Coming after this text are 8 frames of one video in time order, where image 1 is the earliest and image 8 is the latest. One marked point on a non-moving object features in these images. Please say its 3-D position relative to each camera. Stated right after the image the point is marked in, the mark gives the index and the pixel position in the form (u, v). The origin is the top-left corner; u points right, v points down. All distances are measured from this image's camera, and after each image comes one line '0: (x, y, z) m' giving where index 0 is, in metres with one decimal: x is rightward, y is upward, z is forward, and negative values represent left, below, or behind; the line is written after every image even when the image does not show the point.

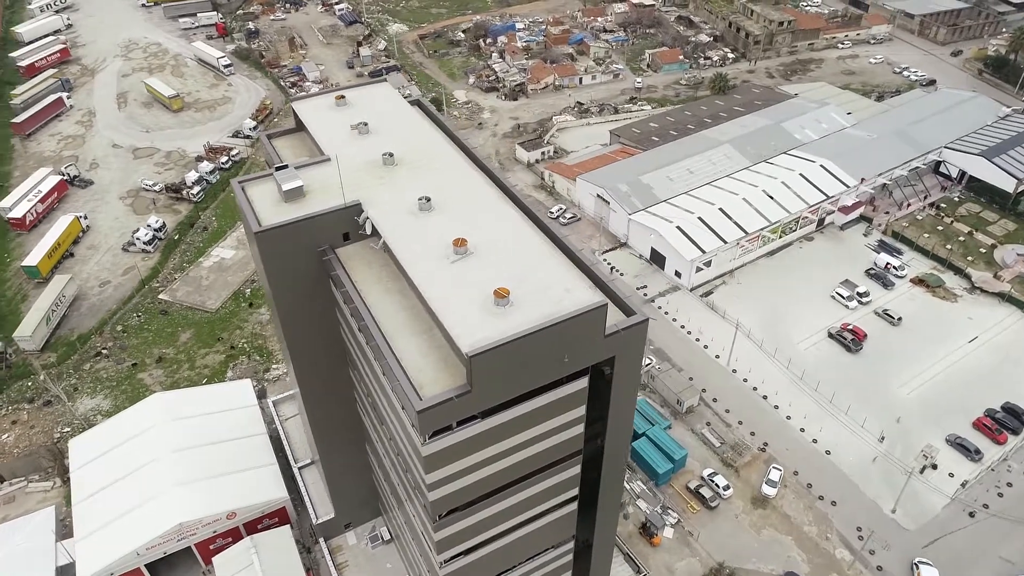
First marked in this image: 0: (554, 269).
0: (+1.1, +0.5, +19.1) m
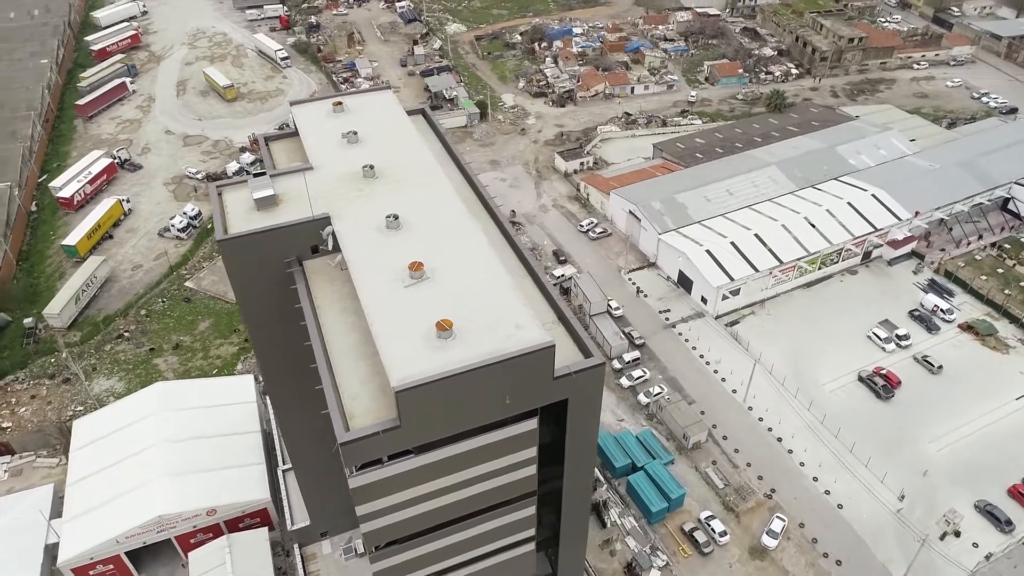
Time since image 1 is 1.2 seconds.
0: (-0.1, -0.4, +18.1) m
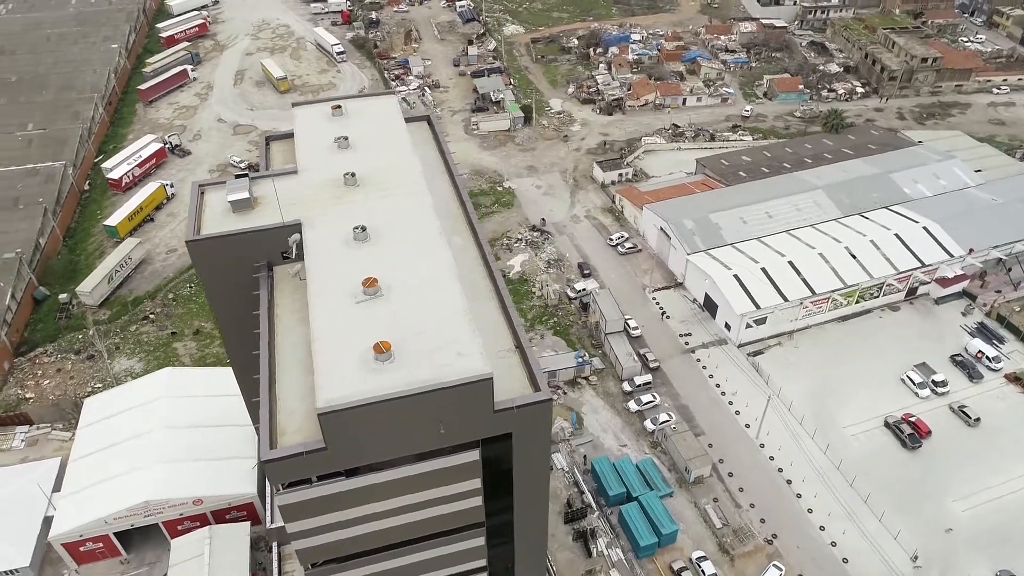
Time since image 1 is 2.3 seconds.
0: (-1.3, -0.9, +17.4) m
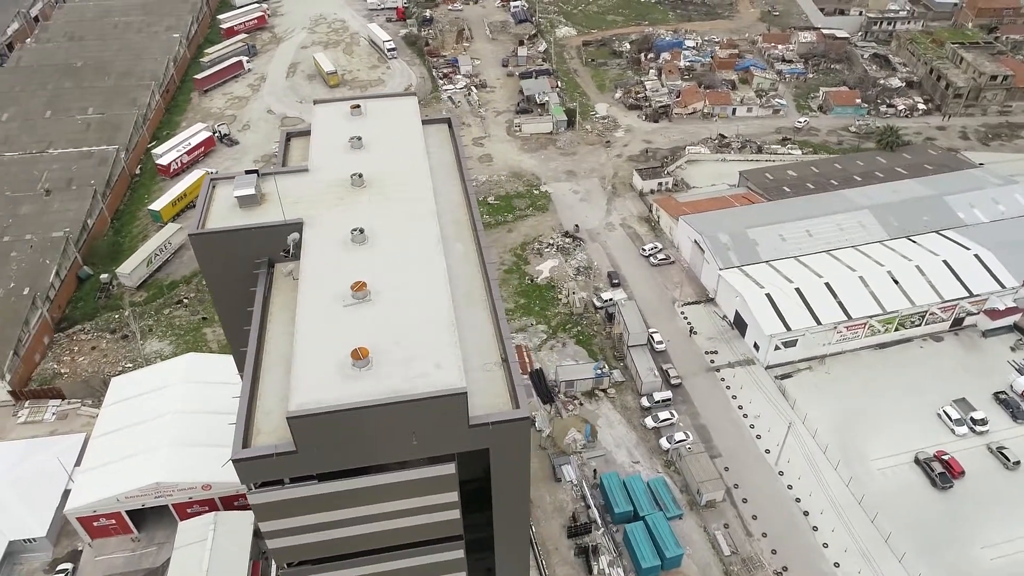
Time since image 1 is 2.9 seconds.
0: (-1.7, -1.2, +17.1) m
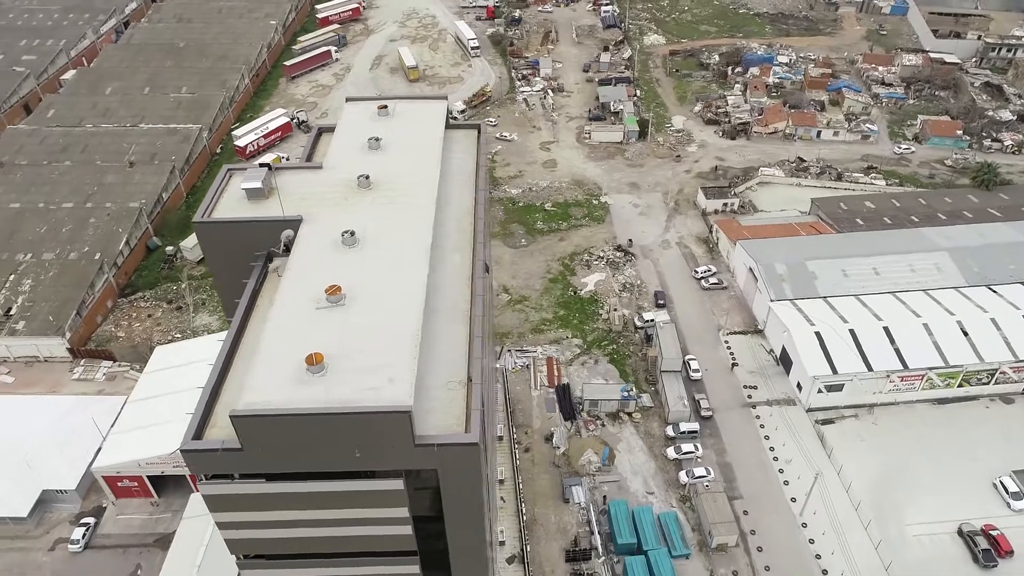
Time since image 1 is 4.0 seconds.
0: (-2.6, -1.5, +16.8) m
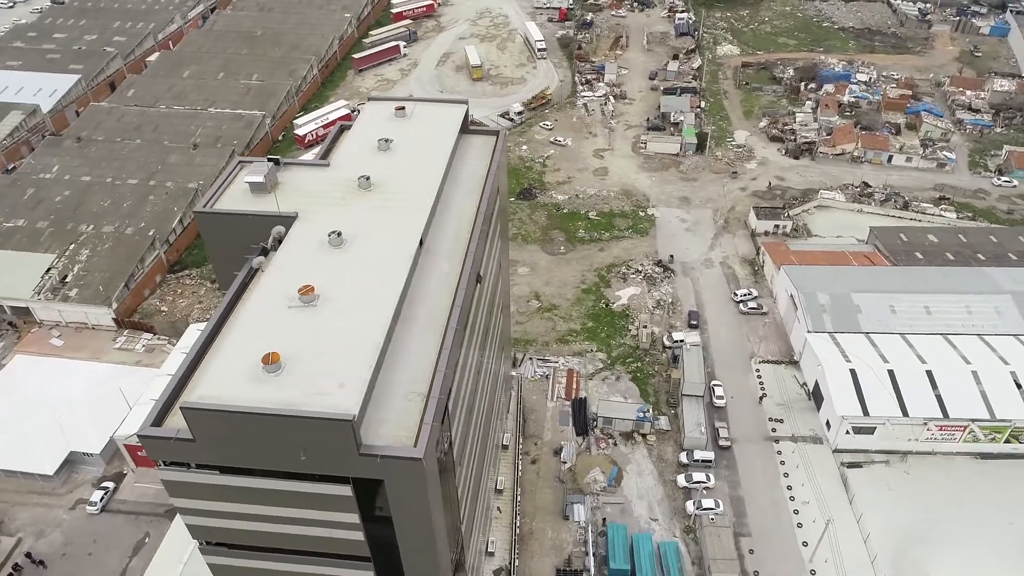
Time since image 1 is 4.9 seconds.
0: (-3.5, -1.6, +16.8) m
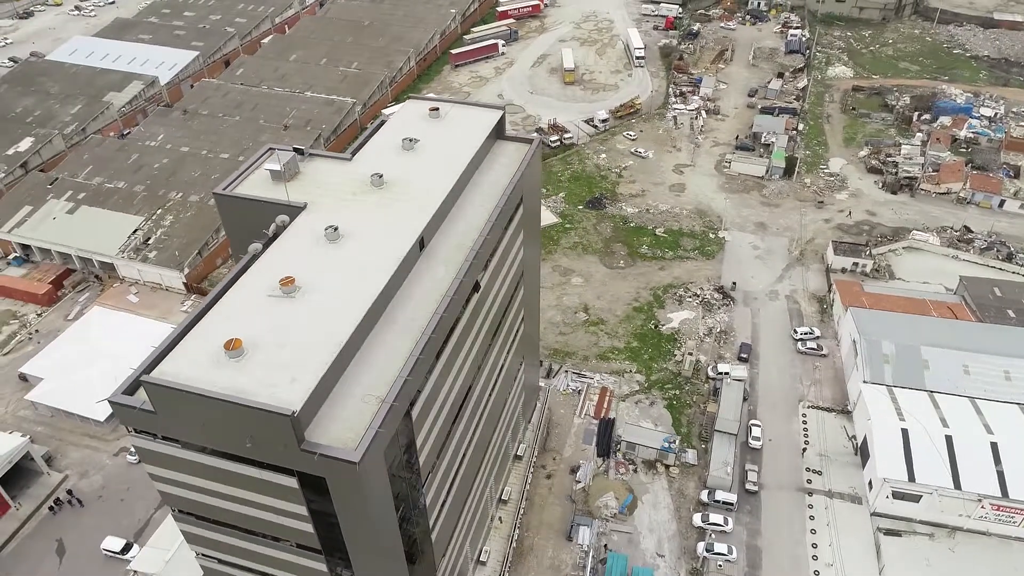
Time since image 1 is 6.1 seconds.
0: (-4.5, -1.6, +16.9) m
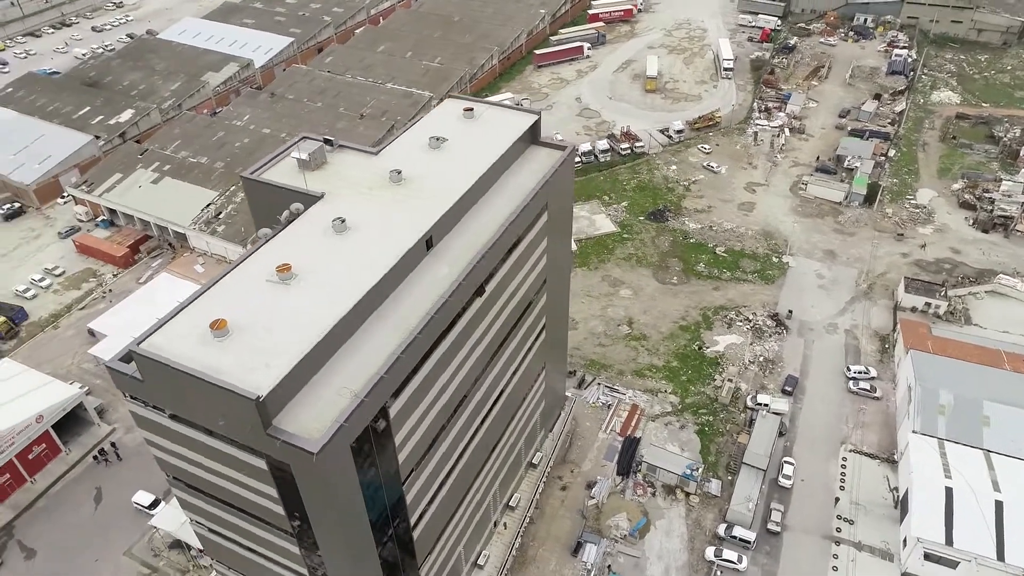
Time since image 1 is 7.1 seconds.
0: (-5.1, -1.3, +17.2) m
